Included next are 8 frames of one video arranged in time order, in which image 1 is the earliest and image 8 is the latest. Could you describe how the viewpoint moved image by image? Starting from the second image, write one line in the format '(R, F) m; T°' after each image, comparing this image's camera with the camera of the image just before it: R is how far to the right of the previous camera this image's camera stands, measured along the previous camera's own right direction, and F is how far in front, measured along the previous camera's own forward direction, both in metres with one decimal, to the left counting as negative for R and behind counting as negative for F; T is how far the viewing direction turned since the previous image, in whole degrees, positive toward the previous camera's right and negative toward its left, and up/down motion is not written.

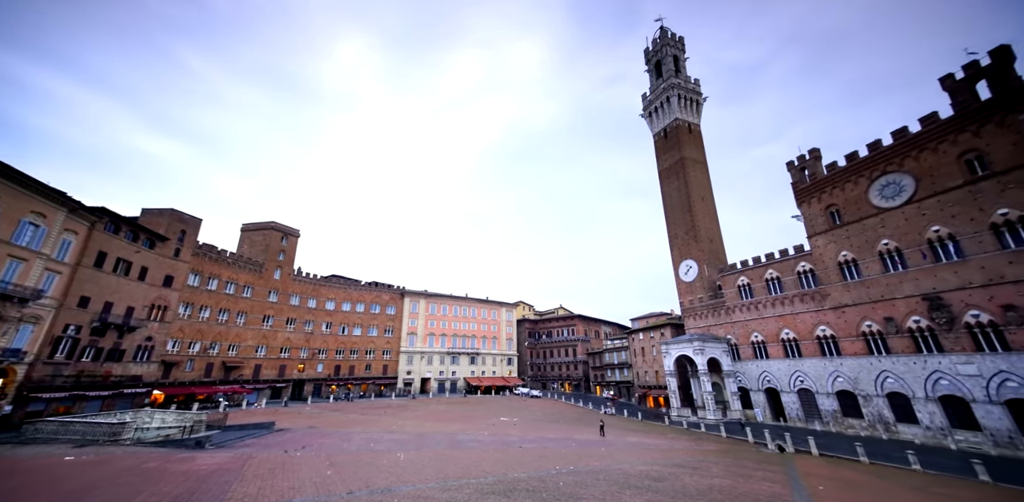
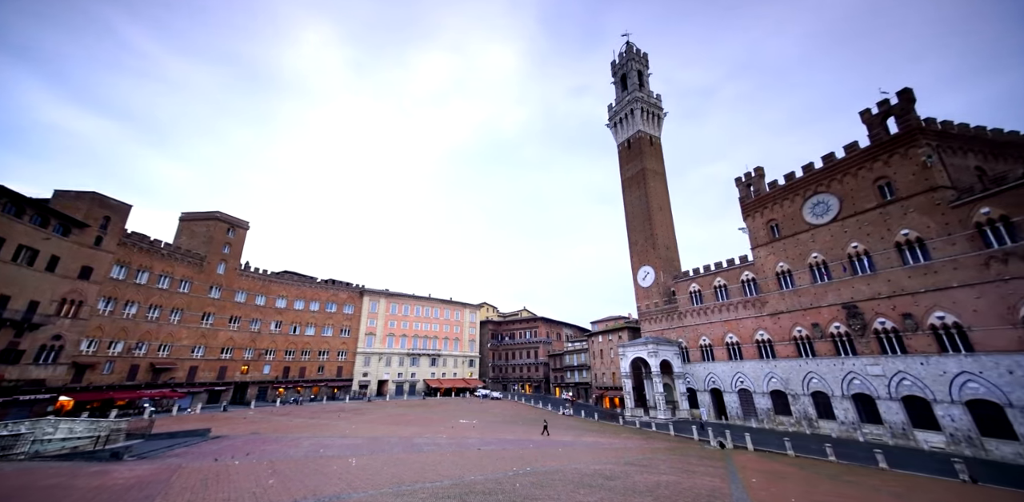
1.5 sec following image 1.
(+0.2, -1.0) m; +5°
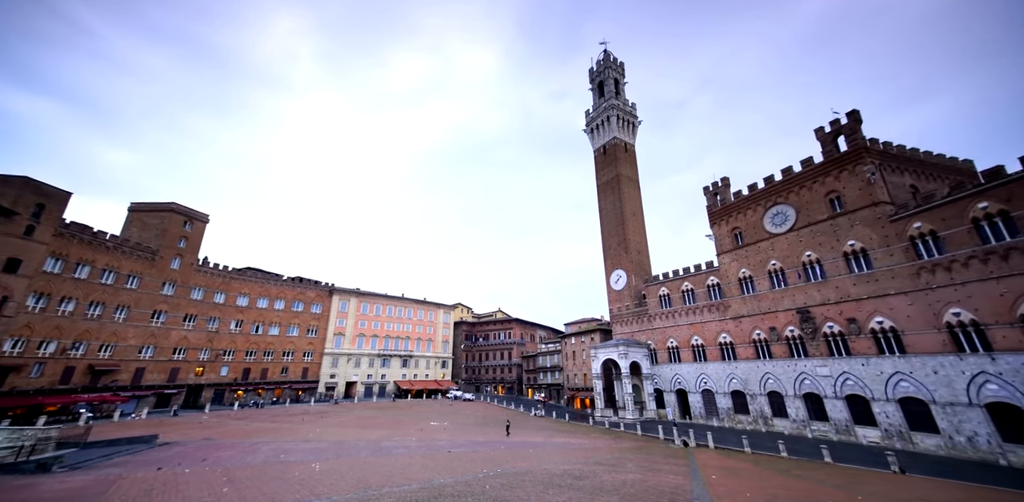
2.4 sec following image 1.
(+0.1, -0.6) m; +3°
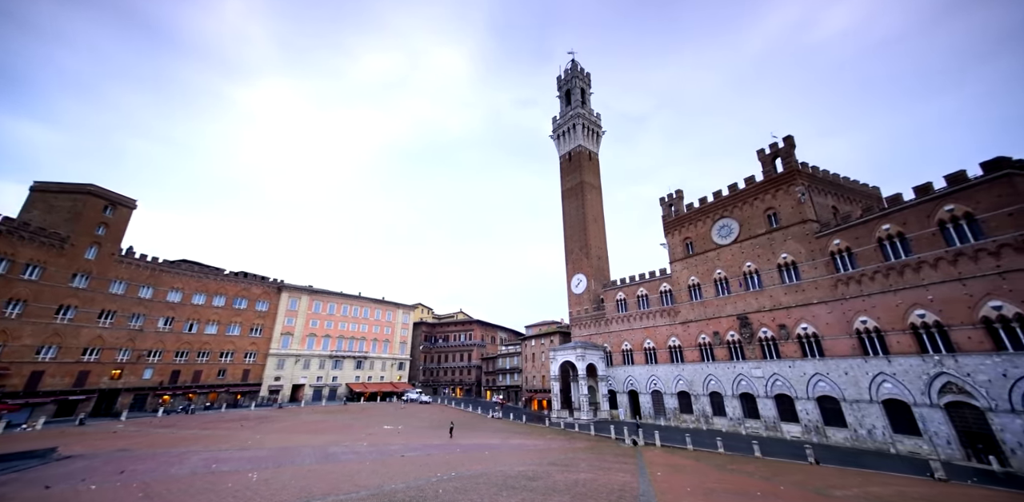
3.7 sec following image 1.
(+0.2, -0.8) m; +5°
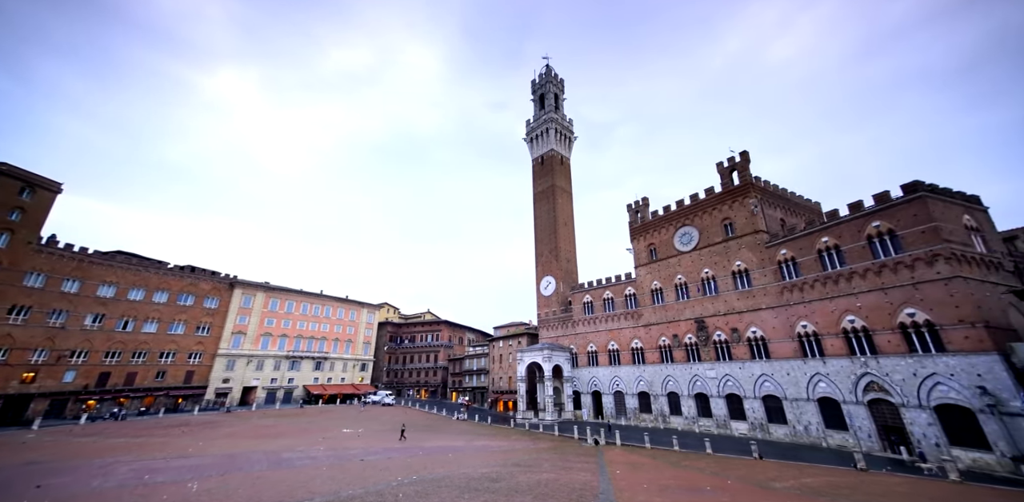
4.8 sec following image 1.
(+0.1, -0.5) m; +4°
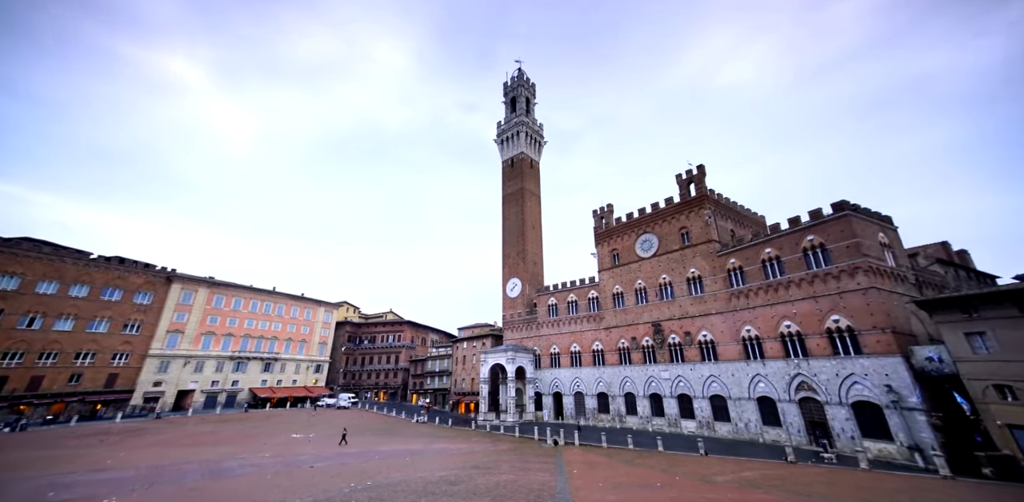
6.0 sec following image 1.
(+0.1, -0.5) m; +5°
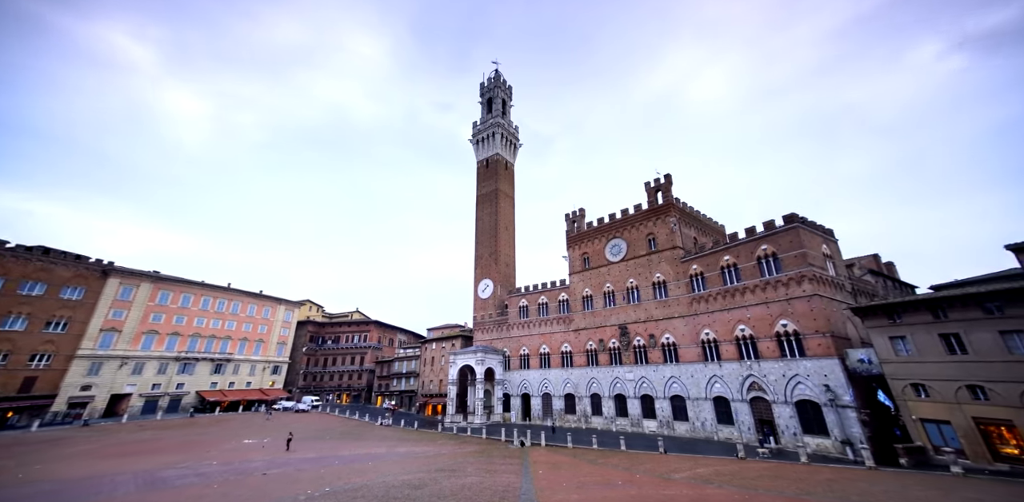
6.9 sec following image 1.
(+0.1, -0.3) m; +4°
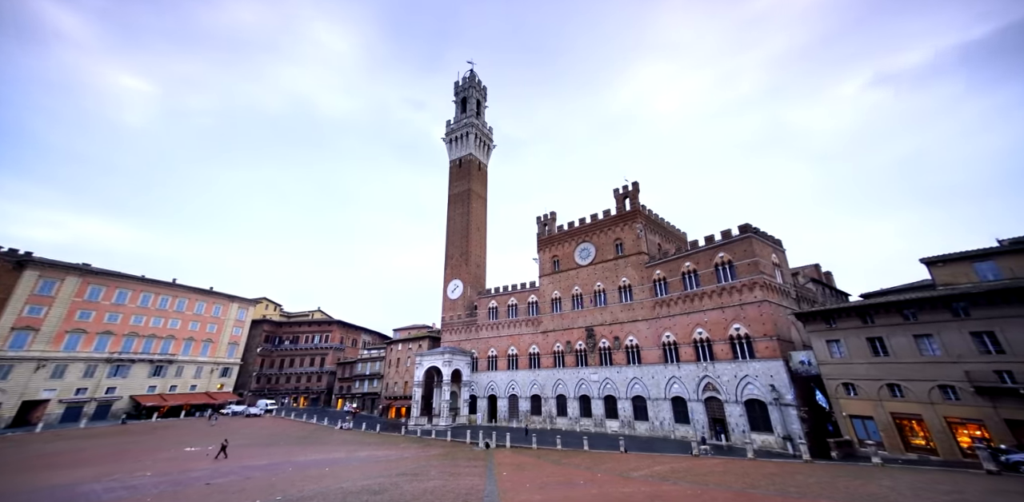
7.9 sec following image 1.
(+0.1, -0.3) m; +4°
